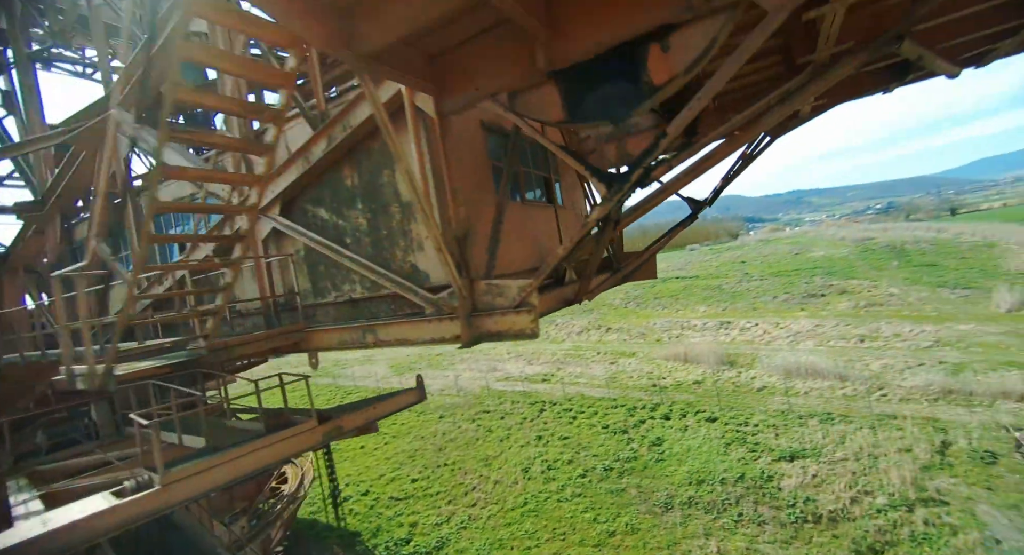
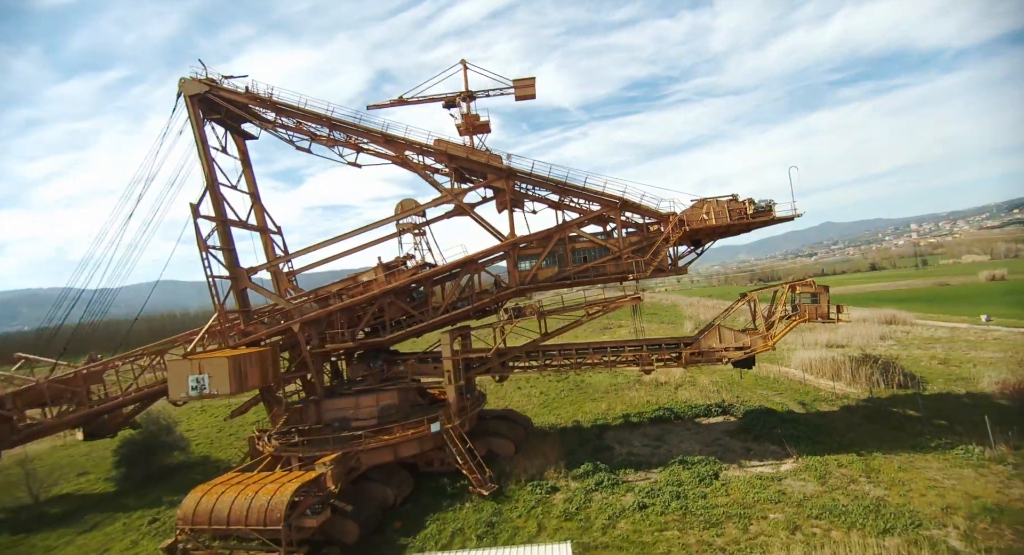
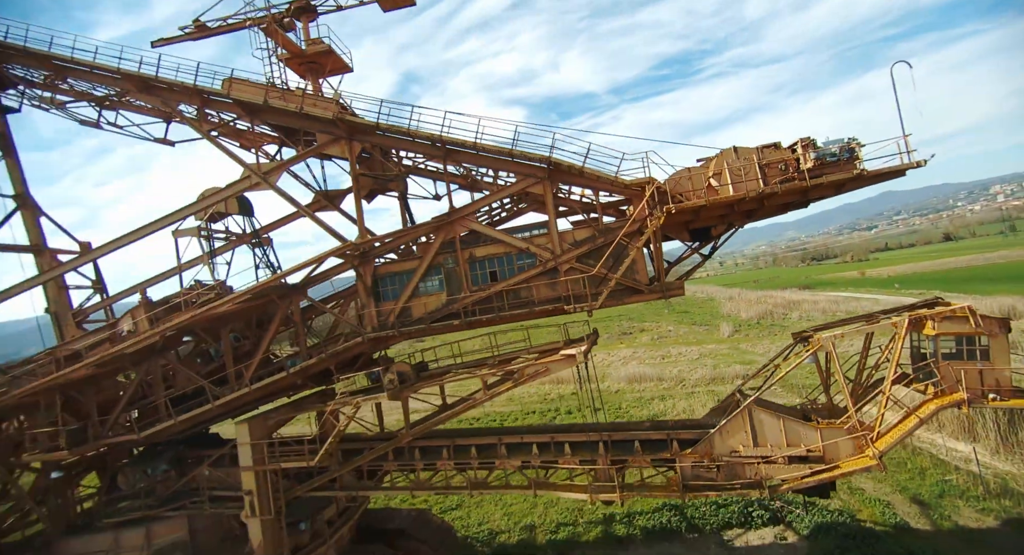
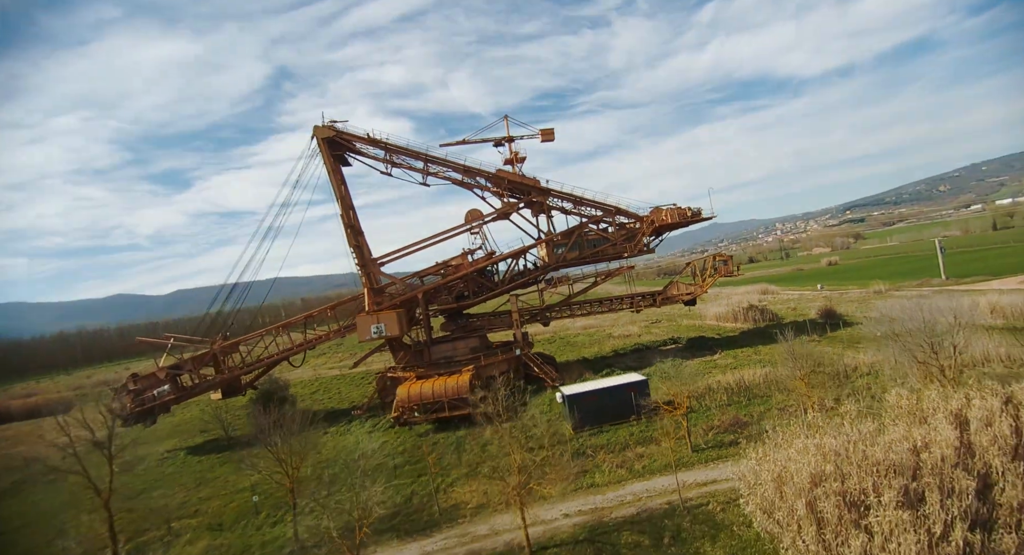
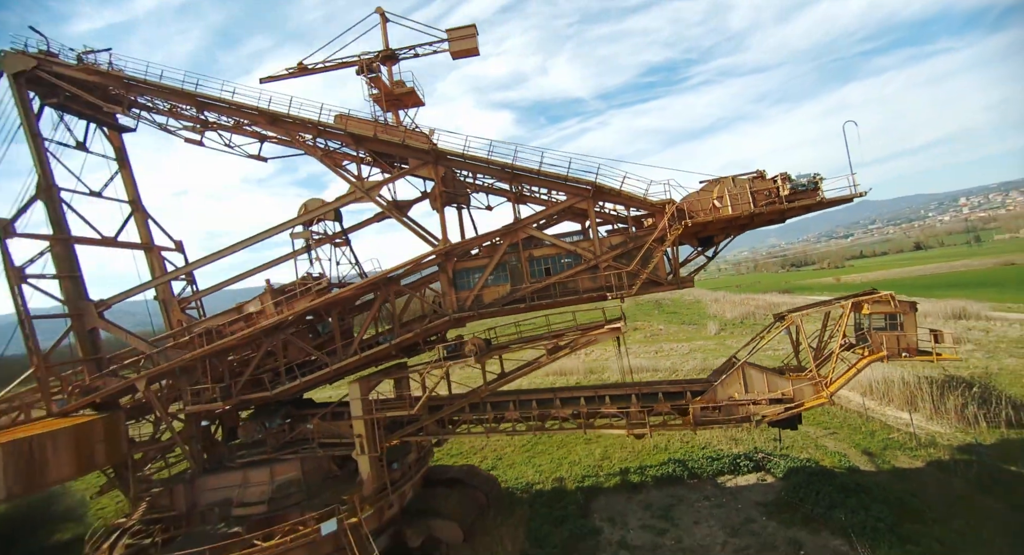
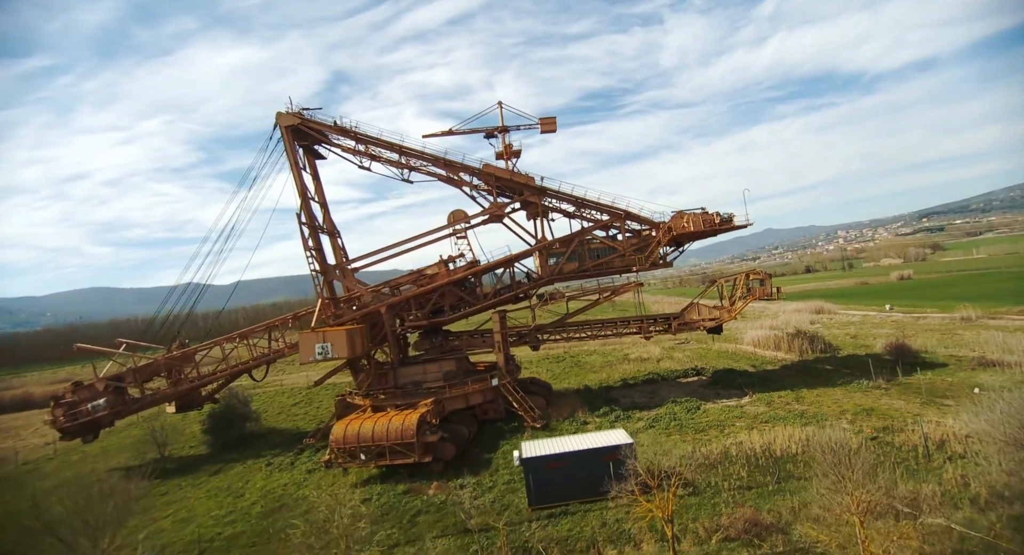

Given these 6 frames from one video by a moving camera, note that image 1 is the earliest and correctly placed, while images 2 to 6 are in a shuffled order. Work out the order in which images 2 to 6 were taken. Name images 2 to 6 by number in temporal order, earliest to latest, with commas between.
3, 5, 2, 6, 4
